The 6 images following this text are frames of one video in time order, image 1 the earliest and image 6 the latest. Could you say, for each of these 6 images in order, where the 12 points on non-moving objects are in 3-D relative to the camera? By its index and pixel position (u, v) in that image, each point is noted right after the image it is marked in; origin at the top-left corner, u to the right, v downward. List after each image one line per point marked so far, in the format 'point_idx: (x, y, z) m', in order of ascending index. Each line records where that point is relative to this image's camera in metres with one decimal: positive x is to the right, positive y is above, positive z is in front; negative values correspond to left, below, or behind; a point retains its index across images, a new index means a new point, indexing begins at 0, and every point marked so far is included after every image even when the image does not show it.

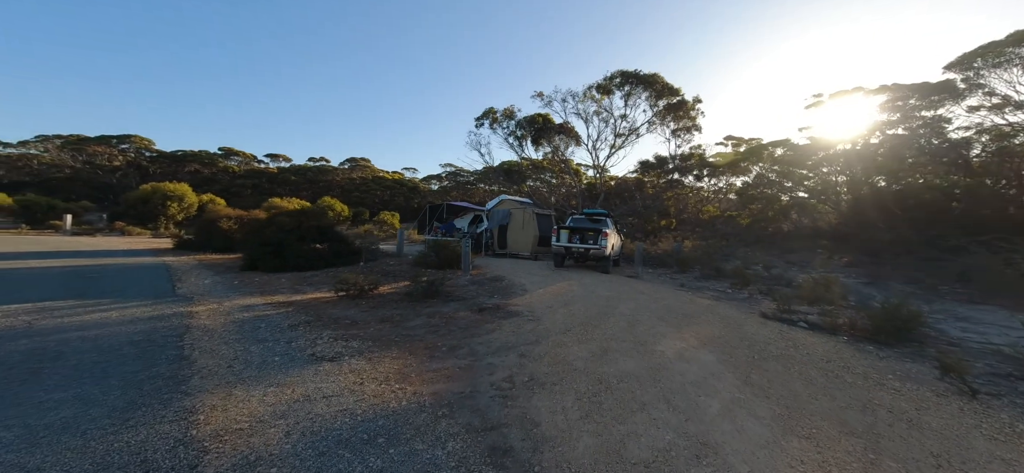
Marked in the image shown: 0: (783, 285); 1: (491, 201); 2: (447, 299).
0: (+10.3, -1.9, +12.8) m
1: (-1.1, +1.9, +18.1) m
2: (-1.5, -1.4, +7.7) m
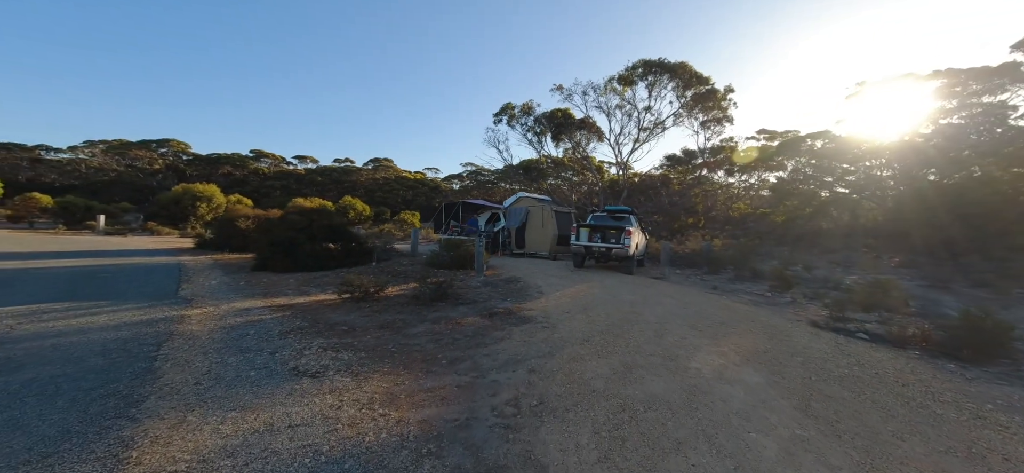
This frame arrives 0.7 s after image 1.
0: (+10.9, -1.8, +11.6) m
1: (-0.2, +2.0, +17.6) m
2: (-1.2, -1.4, +7.2) m
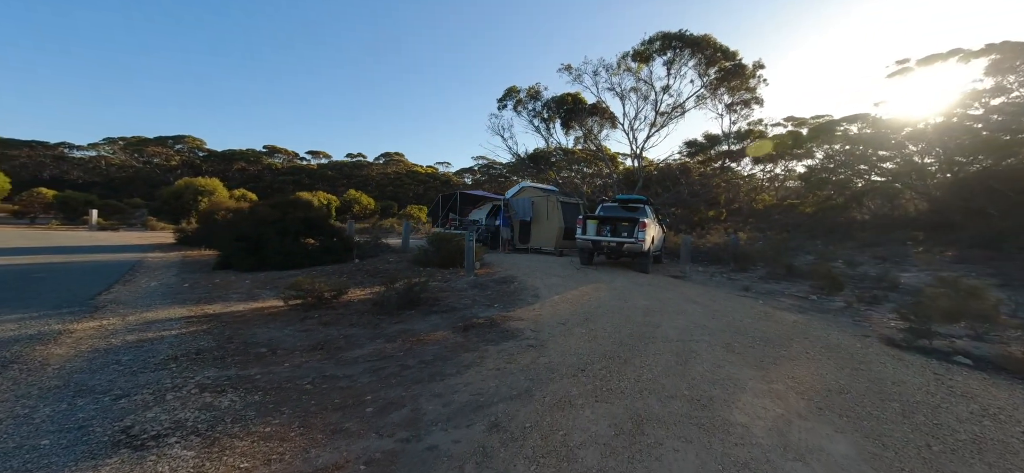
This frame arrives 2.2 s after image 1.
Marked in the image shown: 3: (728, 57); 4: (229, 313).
0: (+10.8, -1.6, +9.8) m
1: (0.0, +2.3, +16.2) m
2: (-1.5, -1.3, +5.9) m
3: (+12.0, +9.9, +18.5) m
4: (-4.3, -1.2, +5.1) m
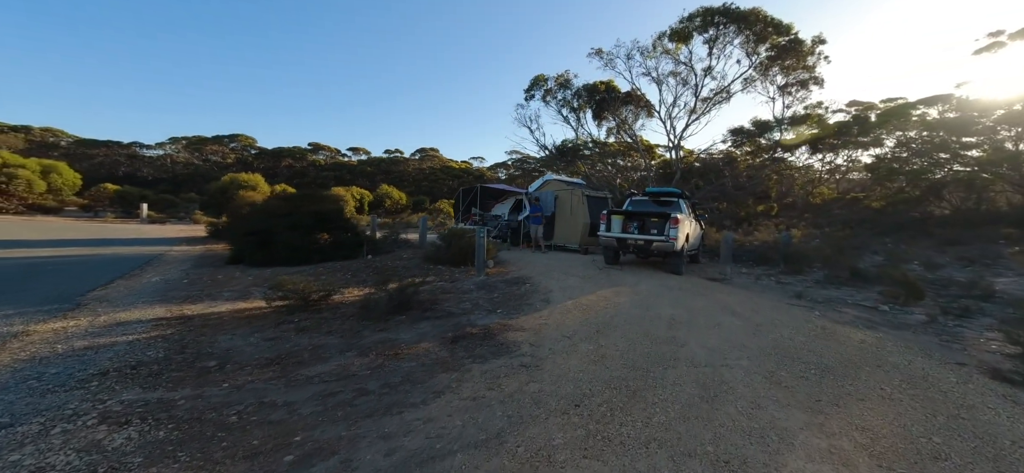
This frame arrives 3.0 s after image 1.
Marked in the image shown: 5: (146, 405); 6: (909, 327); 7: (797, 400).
0: (+11.1, -1.6, +7.9) m
1: (+1.0, +2.4, +15.3) m
2: (-1.5, -1.3, +5.3) m
3: (+13.2, +10.0, +16.3) m
4: (-4.4, -1.1, +4.8) m
5: (-2.9, -1.3, +2.7) m
6: (+7.5, -1.7, +6.3) m
7: (+2.8, -1.6, +3.3) m
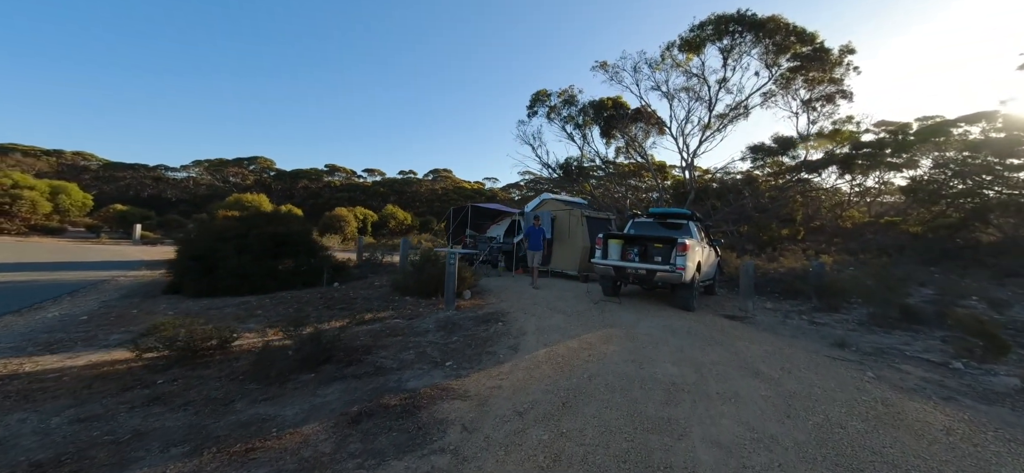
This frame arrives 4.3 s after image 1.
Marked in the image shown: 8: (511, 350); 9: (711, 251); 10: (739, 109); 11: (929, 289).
0: (+10.5, -2.2, +6.1) m
1: (+0.8, +1.4, +14.2) m
2: (-2.2, -1.7, +4.1) m
3: (+13.1, +8.8, +15.1) m
4: (-5.1, -1.5, +3.7) m
5: (-3.7, -1.6, +1.5) m
6: (+6.8, -2.2, +4.6) m
7: (+2.0, -1.9, +1.9) m
8: (0.0, -1.8, +5.4) m
9: (+6.3, -0.4, +10.6) m
10: (+11.8, +6.7, +17.6) m
11: (+16.3, -2.0, +13.1) m
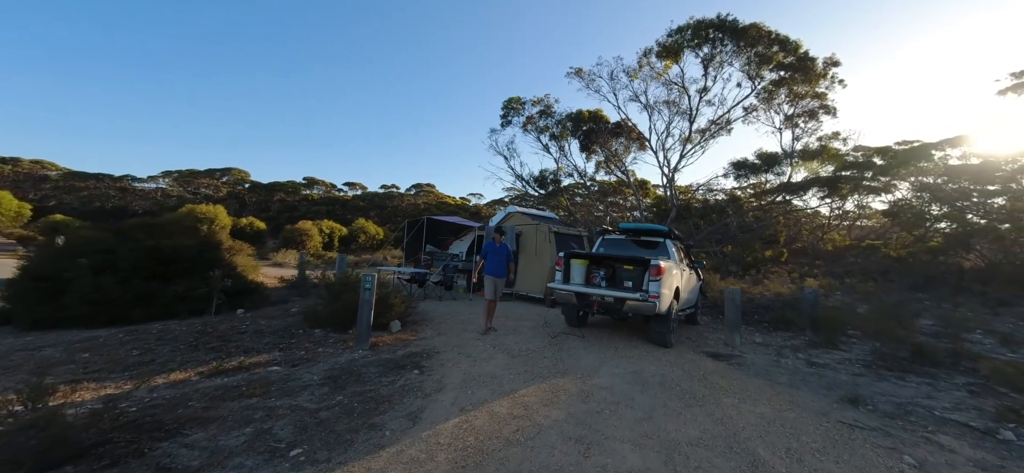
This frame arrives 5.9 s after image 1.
0: (+9.3, -2.7, +4.8) m
1: (-0.6, +0.7, +12.7) m
2: (-3.3, -1.8, +2.4) m
3: (+11.8, +7.9, +14.4) m
4: (-6.2, -1.6, +1.9) m
5: (-4.7, -1.6, -0.2) m
6: (+5.7, -2.5, +3.2) m
7: (+1.0, -2.0, +0.3) m
8: (-1.1, -2.1, +3.7) m
9: (+5.0, -1.1, +9.3) m
10: (+10.4, +5.6, +16.8) m
11: (+14.8, -2.9, +12.0) m
